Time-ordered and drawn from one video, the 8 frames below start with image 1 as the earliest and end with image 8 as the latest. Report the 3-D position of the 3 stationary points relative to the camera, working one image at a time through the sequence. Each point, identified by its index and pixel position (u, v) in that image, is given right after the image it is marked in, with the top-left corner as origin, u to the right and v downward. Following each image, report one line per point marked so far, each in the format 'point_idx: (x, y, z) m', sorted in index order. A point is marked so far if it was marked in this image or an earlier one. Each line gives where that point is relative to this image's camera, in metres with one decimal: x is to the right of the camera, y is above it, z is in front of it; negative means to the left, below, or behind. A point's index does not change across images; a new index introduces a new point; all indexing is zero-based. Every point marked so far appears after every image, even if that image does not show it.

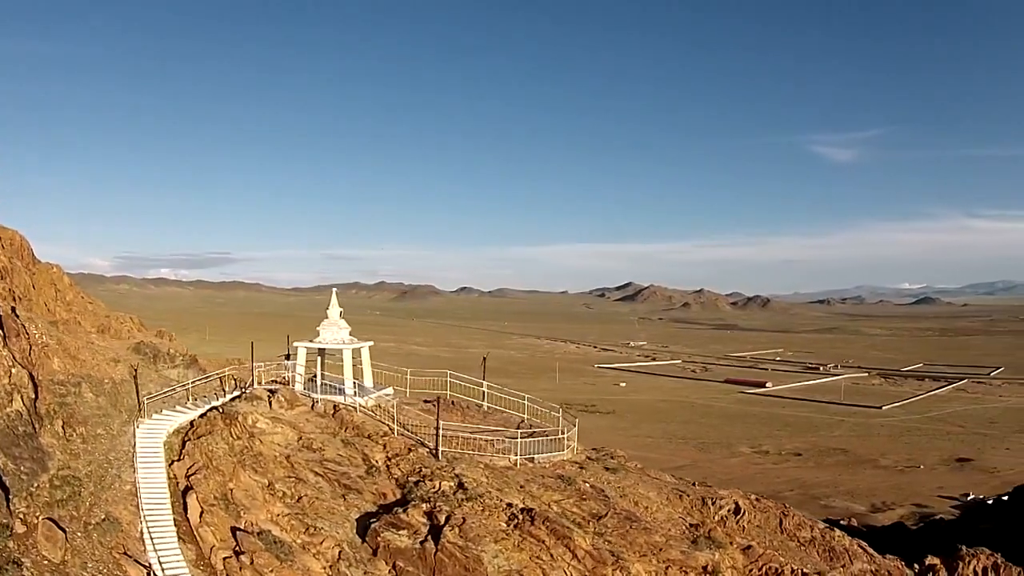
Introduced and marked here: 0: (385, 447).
0: (-2.5, -3.6, +17.0) m
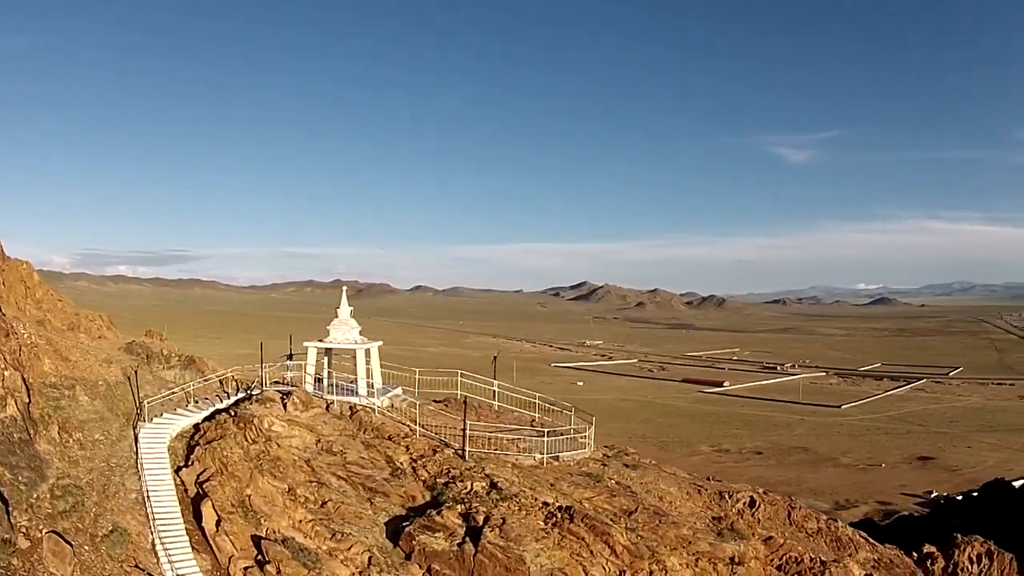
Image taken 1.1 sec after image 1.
0: (-2.1, -3.5, +16.7) m
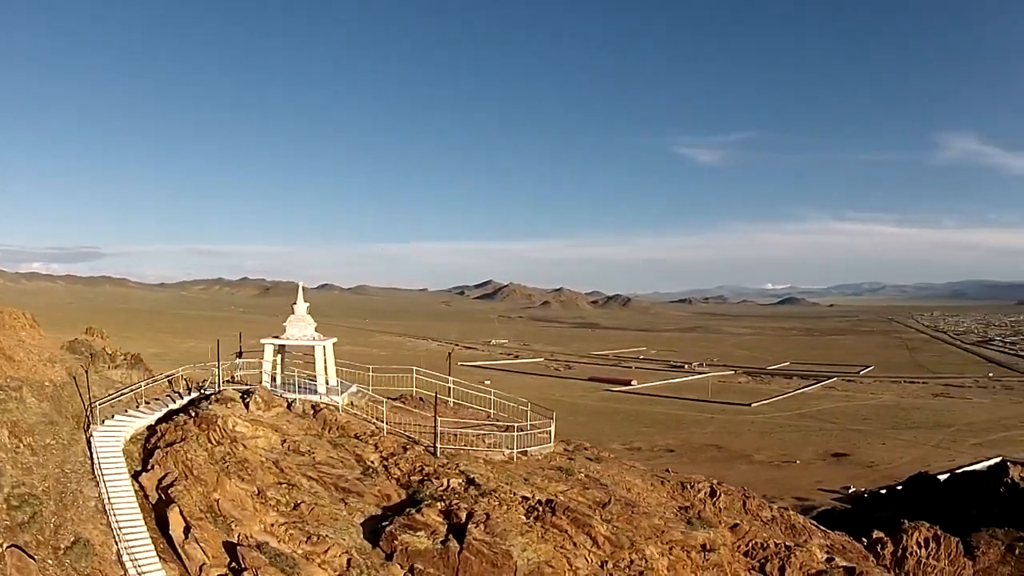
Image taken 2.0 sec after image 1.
0: (-2.8, -3.5, +16.5) m
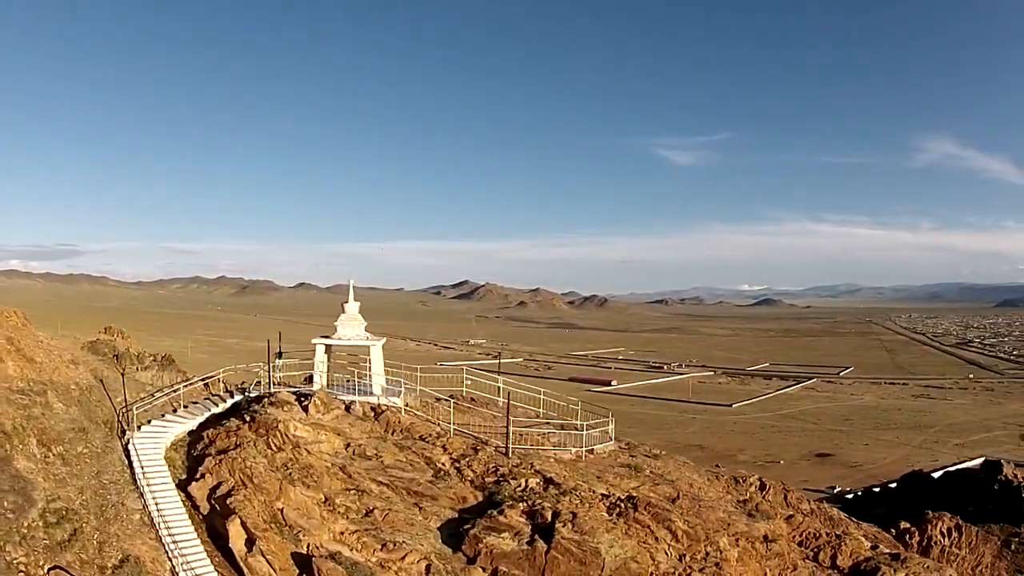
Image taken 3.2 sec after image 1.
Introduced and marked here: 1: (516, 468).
0: (-1.4, -3.5, +16.4) m
1: (+0.1, -3.8, +16.2) m
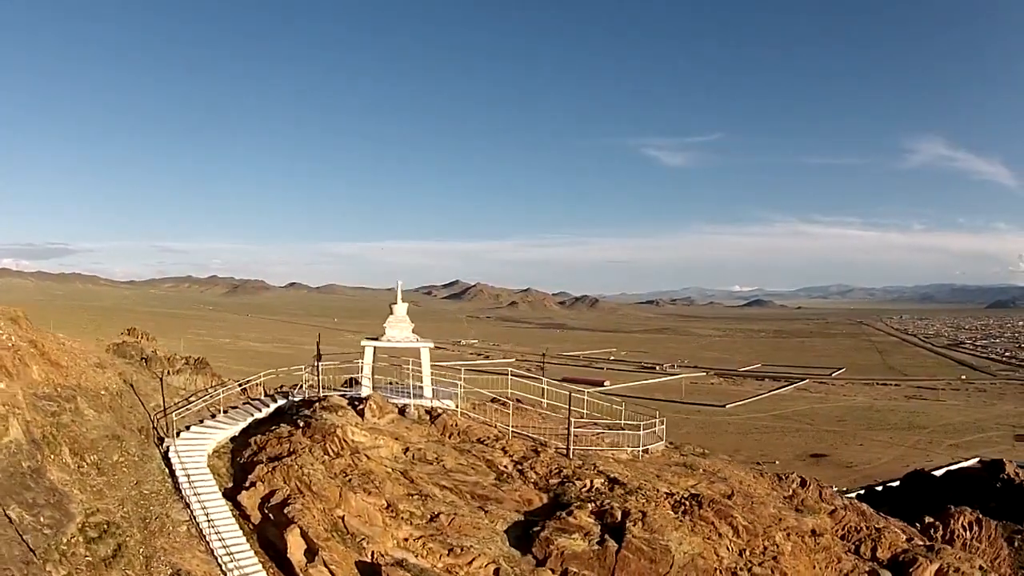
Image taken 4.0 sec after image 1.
0: (-0.2, -3.5, +16.5) m
1: (+1.4, -3.8, +16.3) m
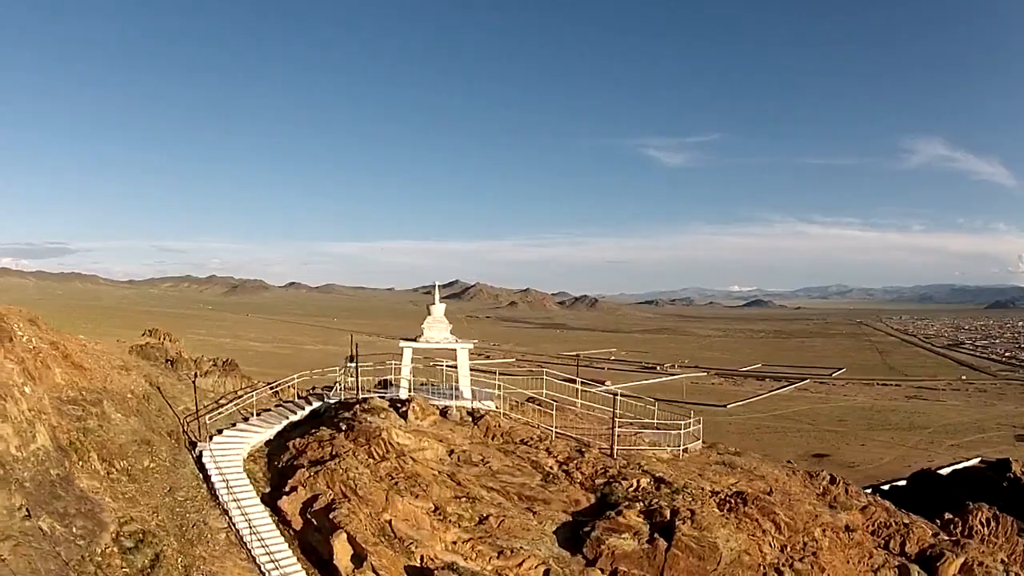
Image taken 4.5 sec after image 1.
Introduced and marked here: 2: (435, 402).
0: (+0.8, -3.5, +16.7) m
1: (+2.3, -3.9, +16.4) m
2: (-1.9, -2.7, +18.3) m
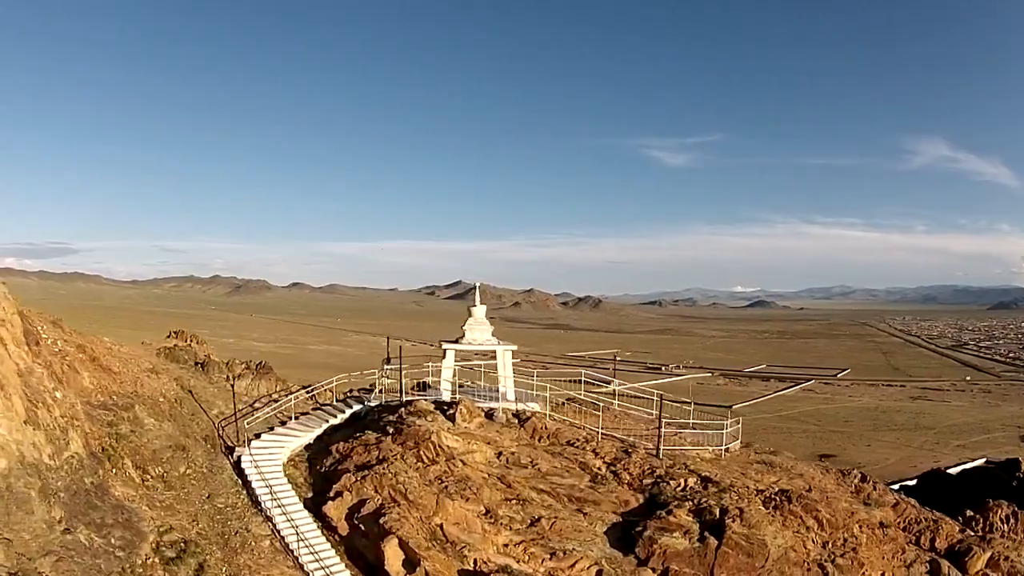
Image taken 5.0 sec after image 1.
0: (+1.8, -3.6, +16.9) m
1: (+3.3, -3.9, +16.6) m
2: (-0.8, -2.7, +18.4) m
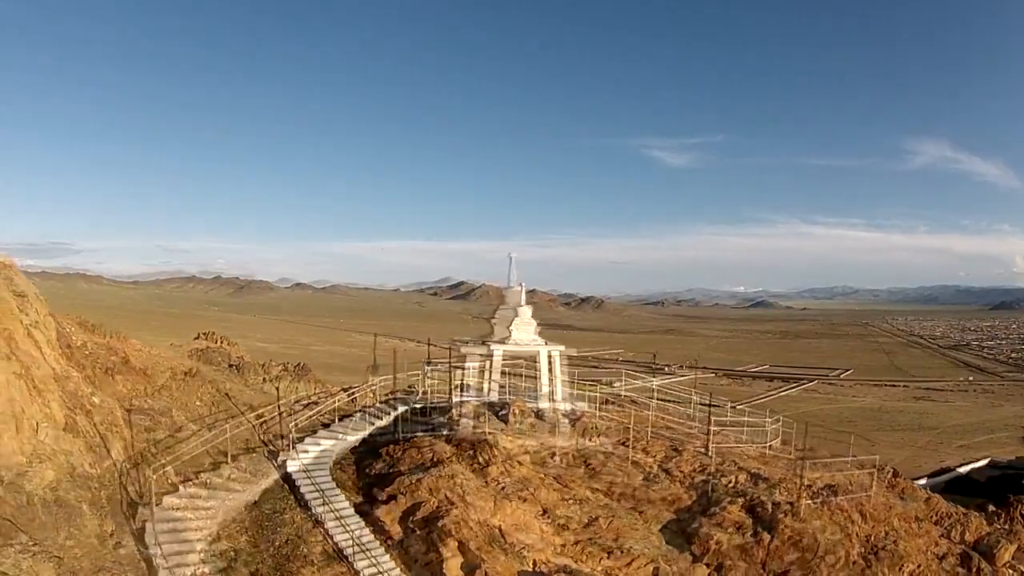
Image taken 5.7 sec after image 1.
0: (+3.0, -3.7, +17.2) m
1: (+4.5, -4.0, +17.0) m
2: (+0.4, -2.8, +18.8) m
